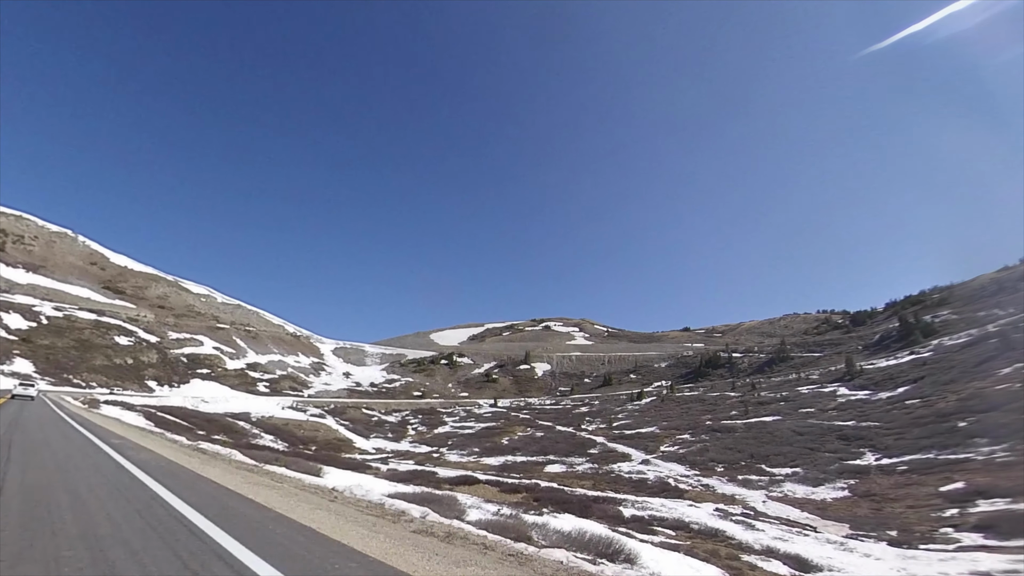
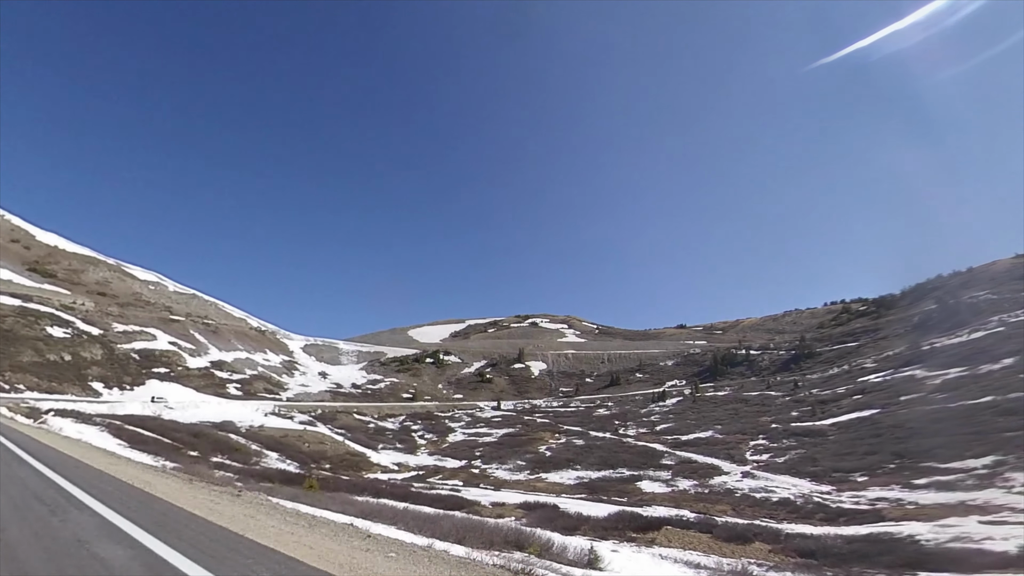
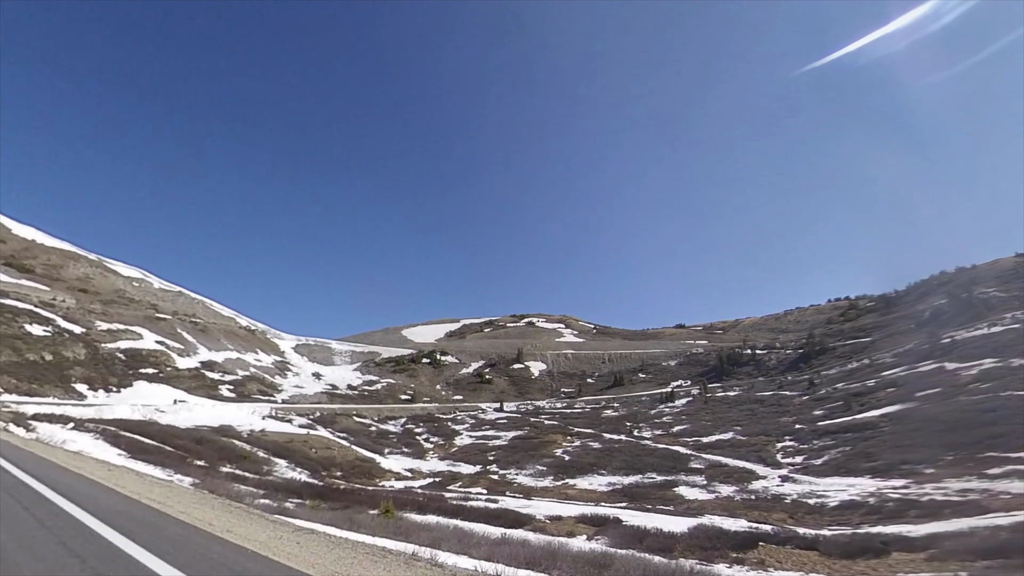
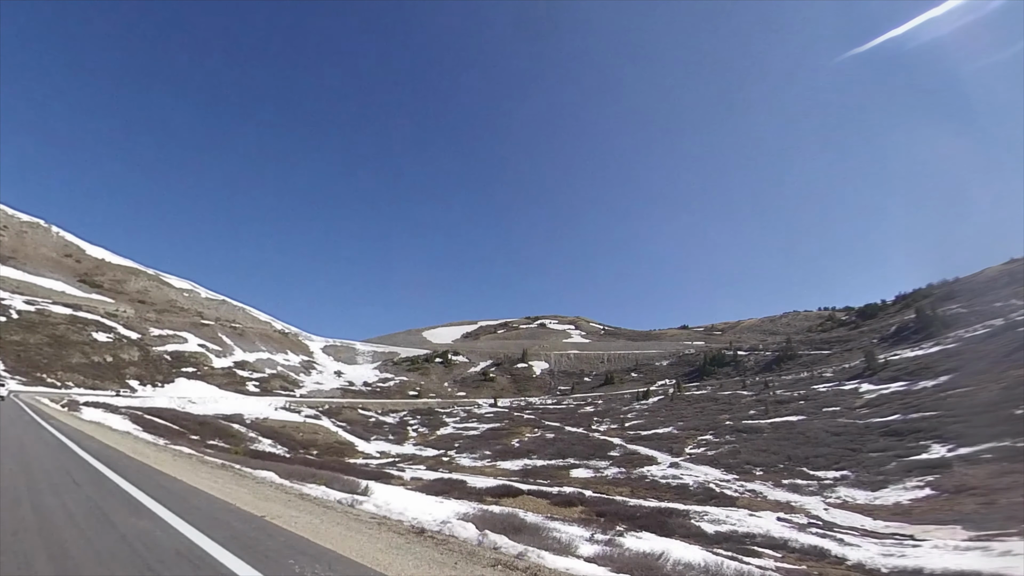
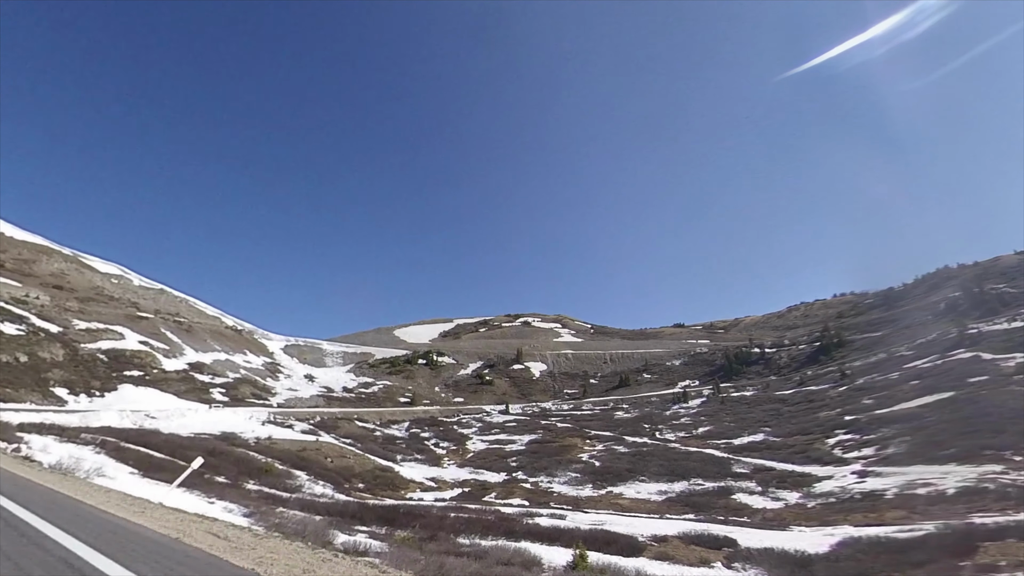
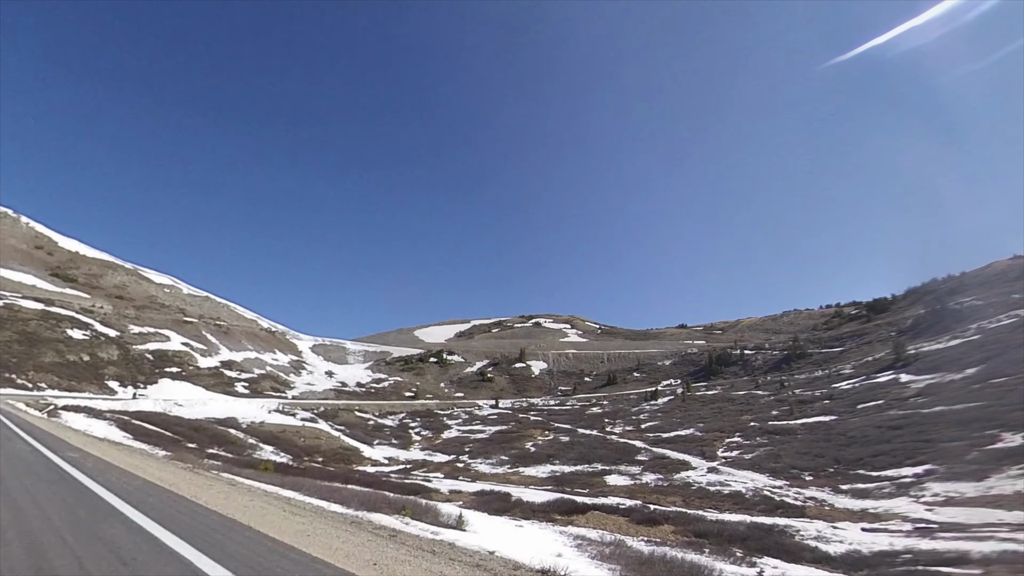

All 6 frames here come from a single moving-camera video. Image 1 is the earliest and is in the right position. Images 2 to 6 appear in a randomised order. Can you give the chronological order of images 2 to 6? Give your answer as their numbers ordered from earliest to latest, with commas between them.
4, 6, 2, 3, 5
